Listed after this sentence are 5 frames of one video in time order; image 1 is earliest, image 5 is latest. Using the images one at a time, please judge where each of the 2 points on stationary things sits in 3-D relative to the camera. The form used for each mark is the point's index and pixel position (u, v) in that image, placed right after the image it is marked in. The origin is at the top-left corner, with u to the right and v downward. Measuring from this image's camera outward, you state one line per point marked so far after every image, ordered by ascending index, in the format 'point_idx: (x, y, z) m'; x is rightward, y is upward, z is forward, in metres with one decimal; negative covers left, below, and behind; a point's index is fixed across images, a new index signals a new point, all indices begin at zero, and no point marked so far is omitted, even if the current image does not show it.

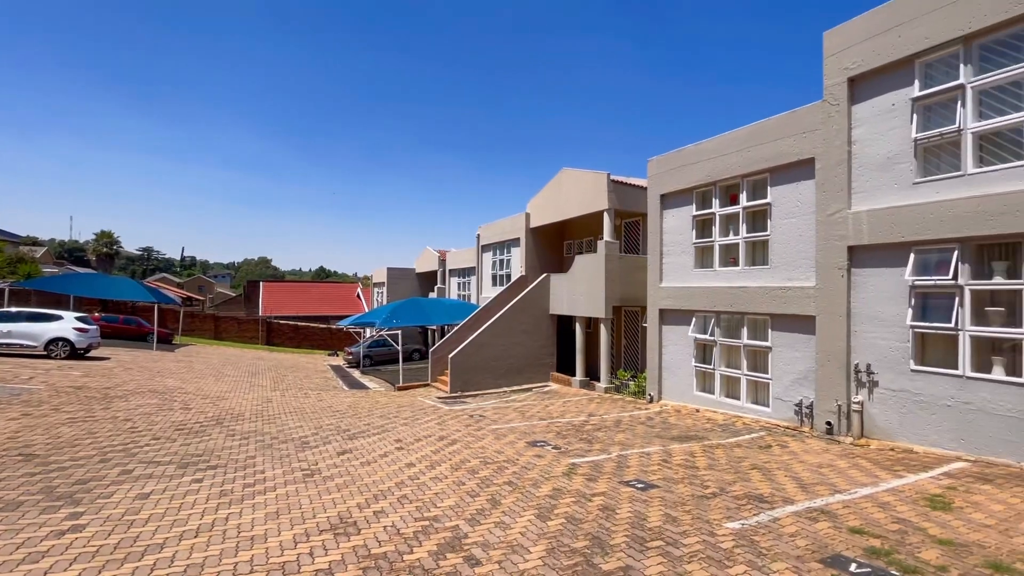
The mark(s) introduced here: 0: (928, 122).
0: (+6.8, +2.7, +7.9) m
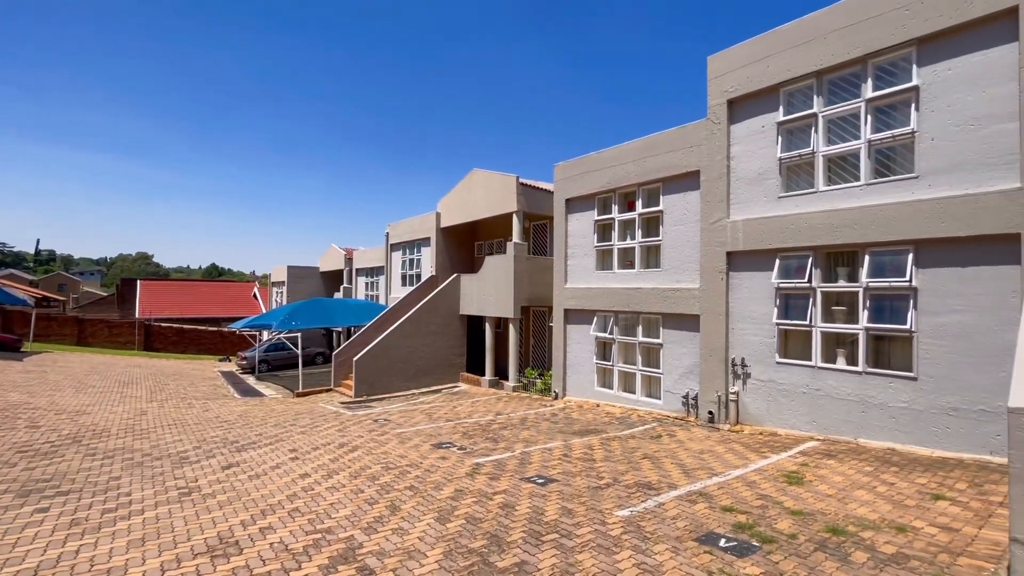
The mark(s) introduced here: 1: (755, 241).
0: (+5.2, +2.7, +8.9) m
1: (+4.6, +0.9, +9.2) m
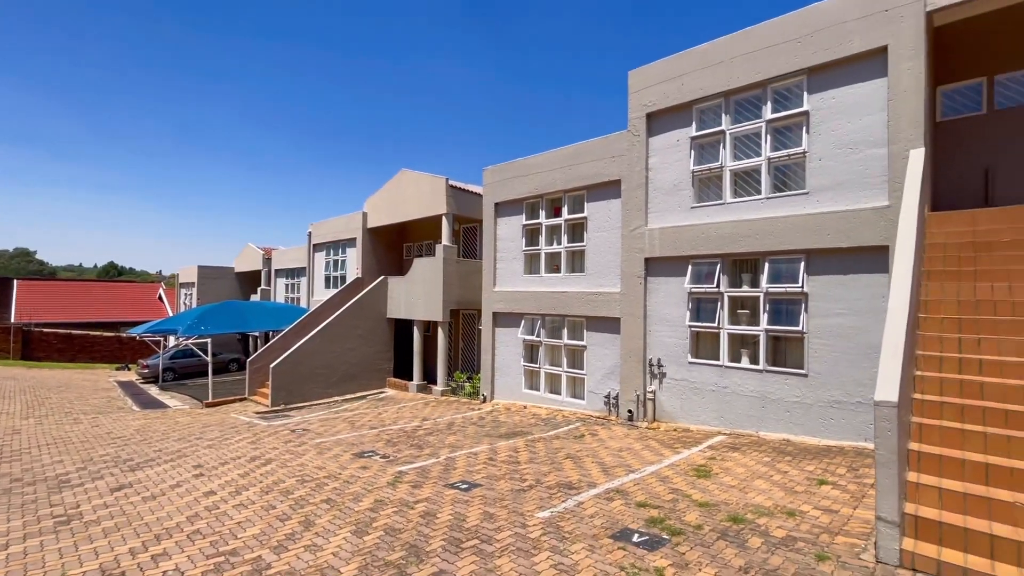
0: (+3.8, +2.6, +9.6) m
1: (+3.2, +0.8, +9.7) m
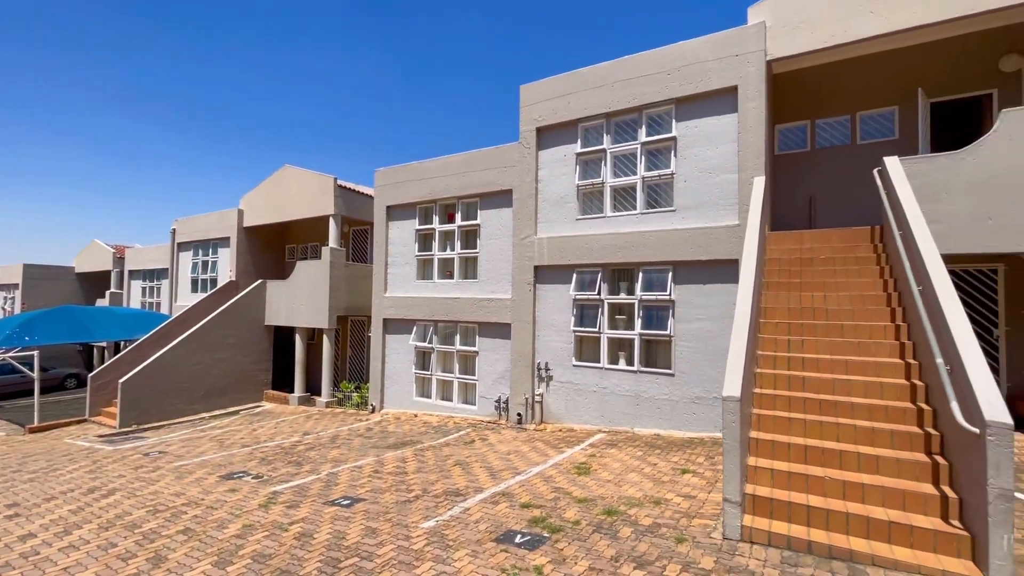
0: (+1.6, +2.4, +10.2) m
1: (+0.9, +0.7, +10.2) m
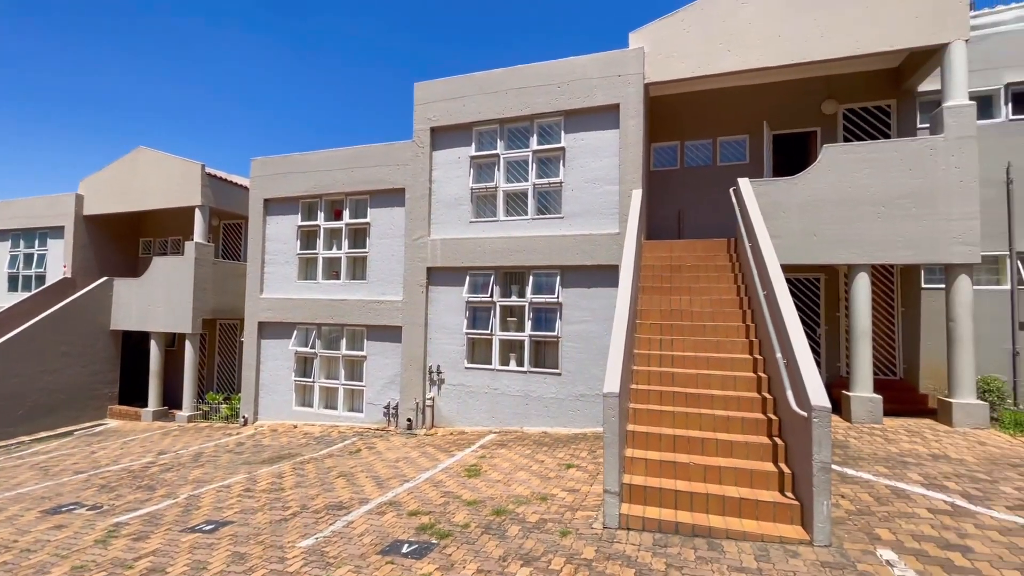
0: (-0.7, +2.4, +10.3) m
1: (-1.3, +0.6, +10.1) m
